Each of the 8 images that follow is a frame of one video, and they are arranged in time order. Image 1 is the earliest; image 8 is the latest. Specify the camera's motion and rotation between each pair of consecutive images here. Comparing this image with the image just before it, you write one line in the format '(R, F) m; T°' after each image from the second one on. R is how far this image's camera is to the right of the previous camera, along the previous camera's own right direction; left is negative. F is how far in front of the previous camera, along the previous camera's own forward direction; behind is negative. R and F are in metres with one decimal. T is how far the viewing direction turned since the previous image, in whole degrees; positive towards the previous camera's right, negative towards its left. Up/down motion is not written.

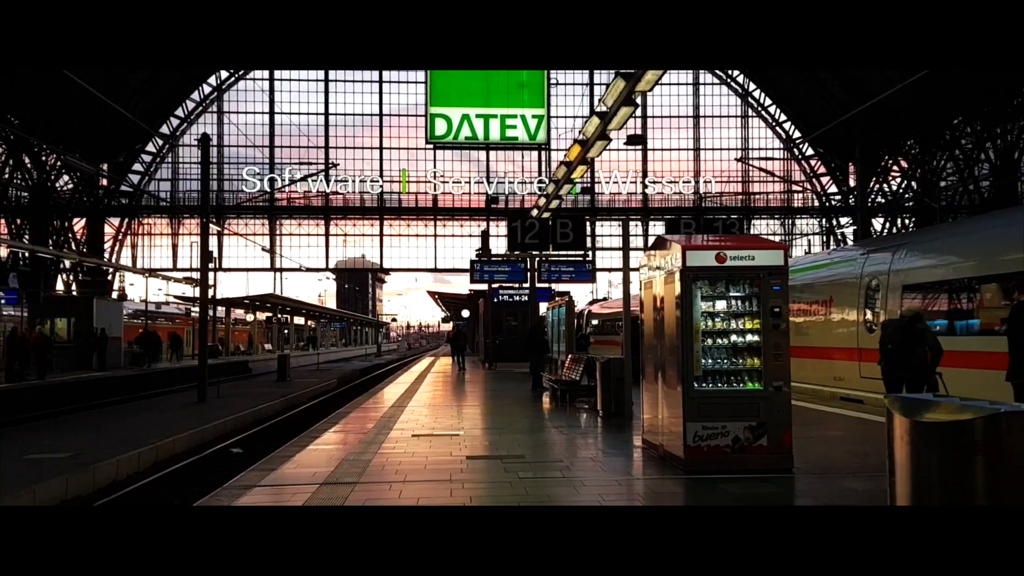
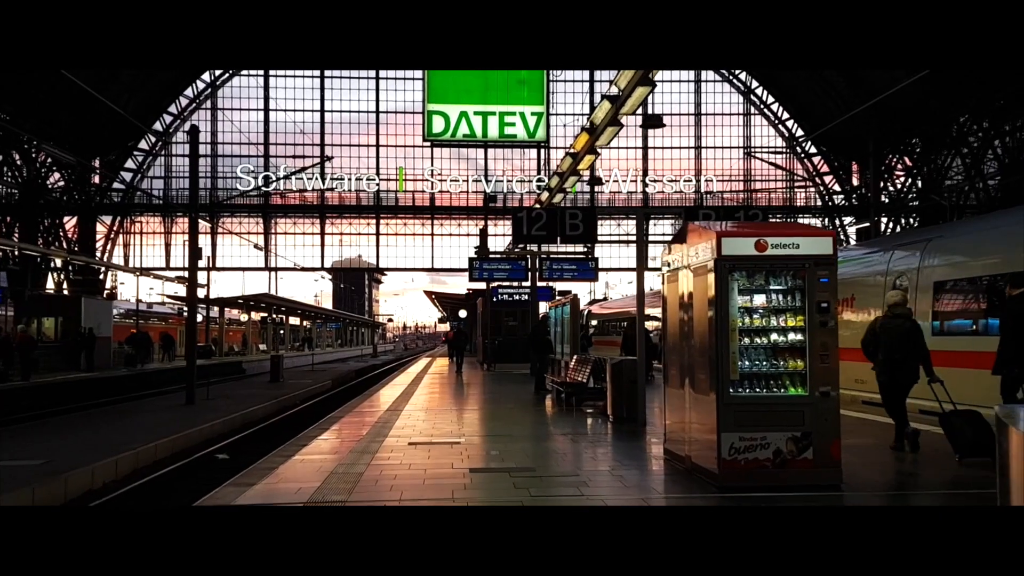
(-0.1, +0.5) m; 0°
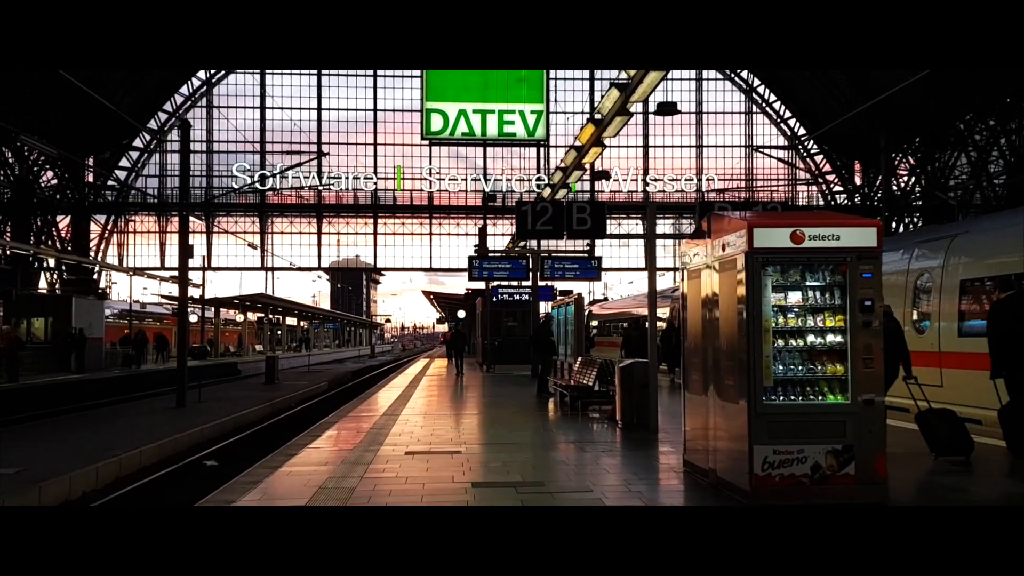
(0.0, +0.4) m; 0°
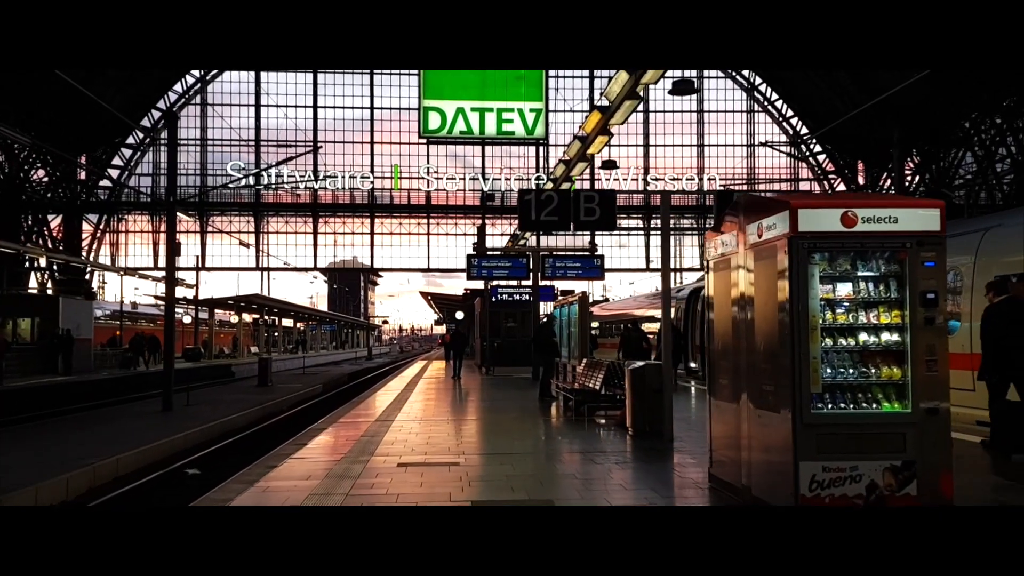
(0.0, +0.5) m; 0°
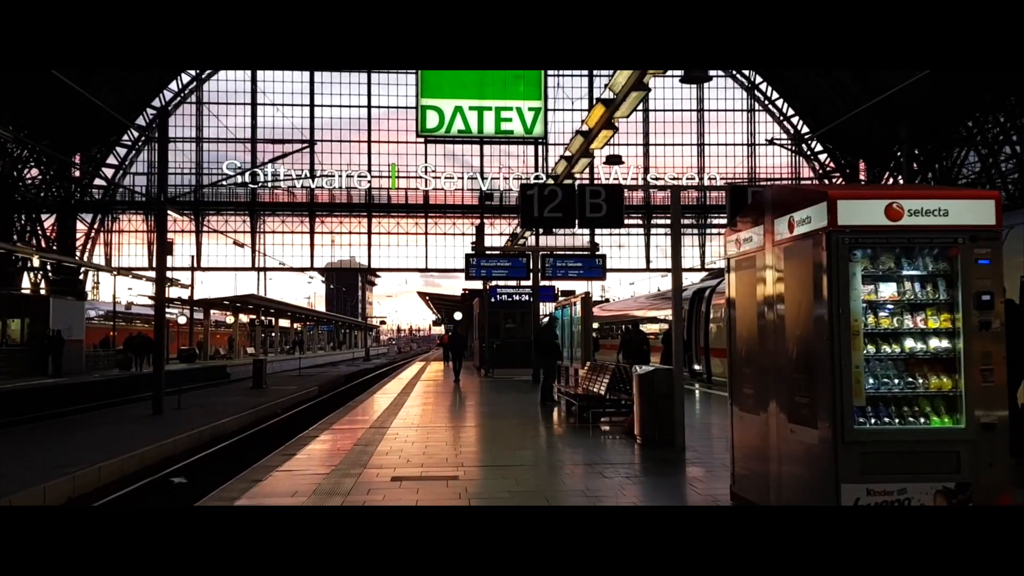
(0.0, +0.3) m; 0°
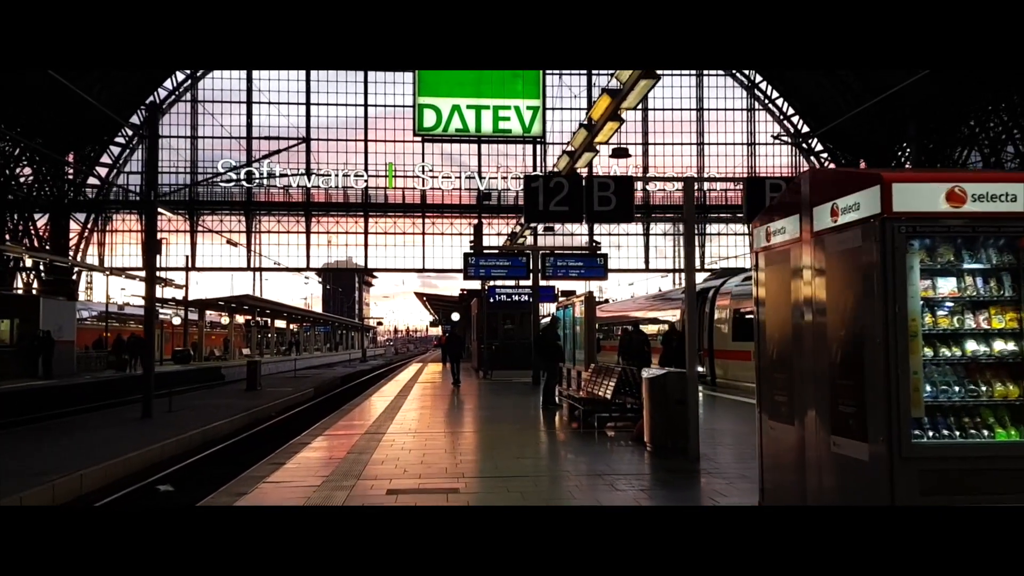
(0.0, +0.3) m; 0°
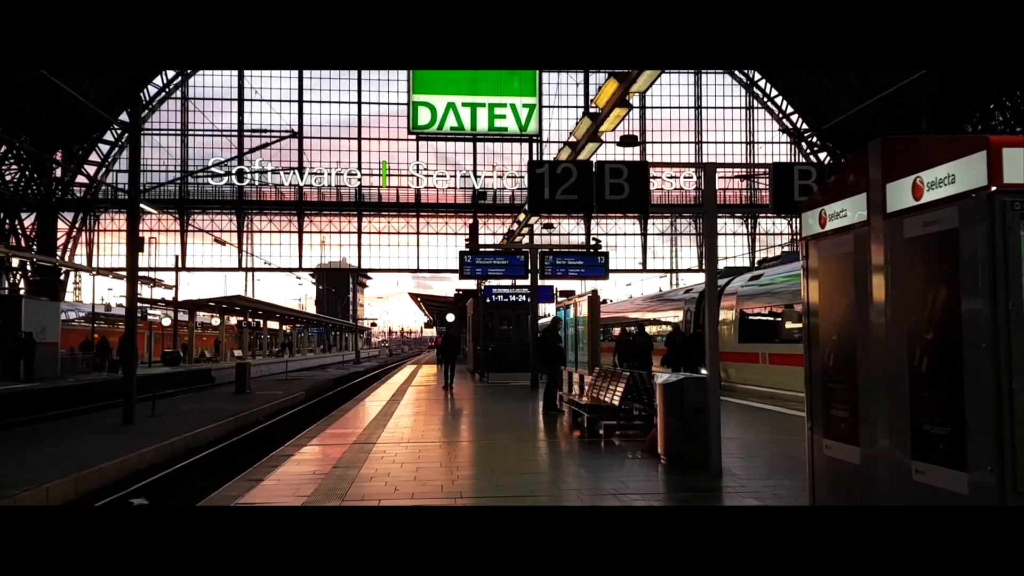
(0.0, +0.5) m; 0°
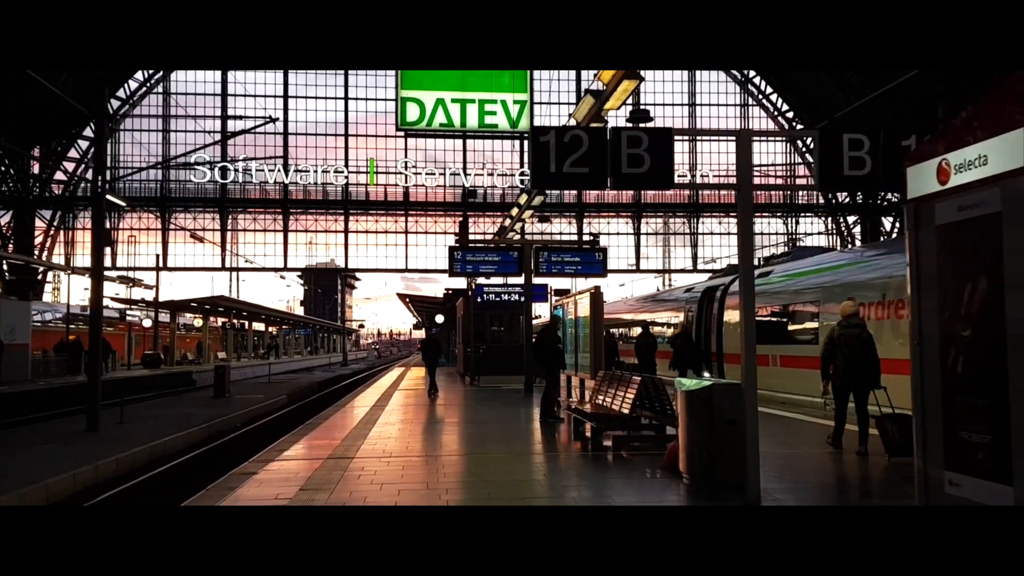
(0.0, +0.7) m; +1°
